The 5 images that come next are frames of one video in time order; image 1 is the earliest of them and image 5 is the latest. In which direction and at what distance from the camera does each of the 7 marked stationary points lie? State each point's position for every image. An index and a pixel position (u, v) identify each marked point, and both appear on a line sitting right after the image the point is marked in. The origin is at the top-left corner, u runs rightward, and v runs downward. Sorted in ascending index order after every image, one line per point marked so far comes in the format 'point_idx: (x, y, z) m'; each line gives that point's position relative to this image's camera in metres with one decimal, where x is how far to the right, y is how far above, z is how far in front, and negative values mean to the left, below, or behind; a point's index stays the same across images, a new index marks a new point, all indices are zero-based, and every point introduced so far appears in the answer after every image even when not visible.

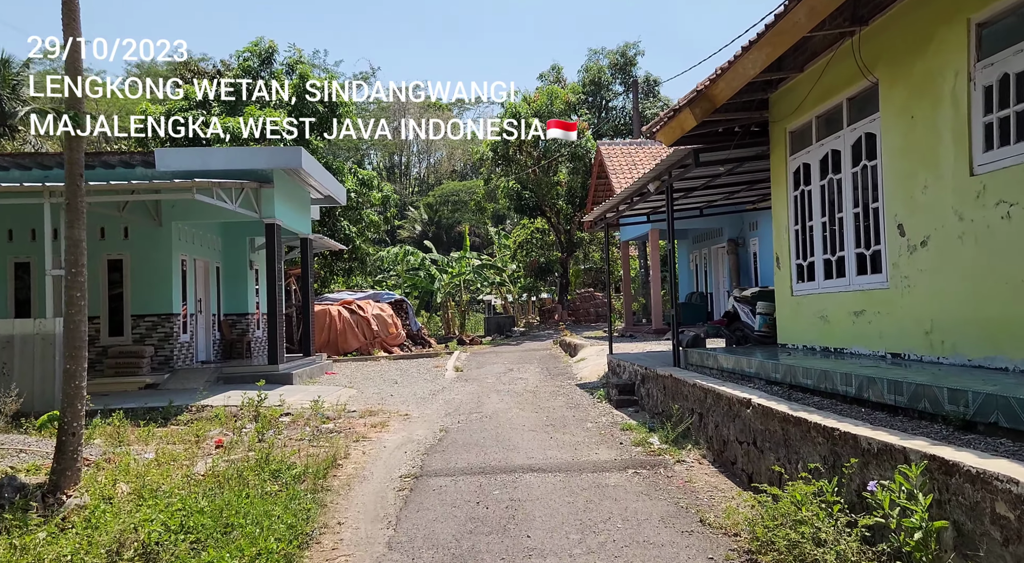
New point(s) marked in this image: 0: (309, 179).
0: (-3.7, +1.9, +17.7) m
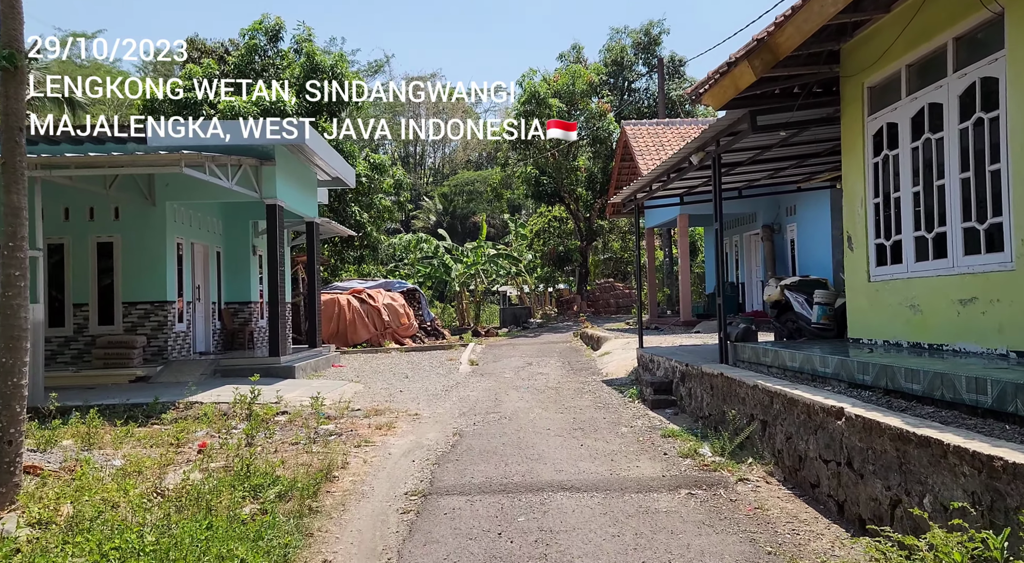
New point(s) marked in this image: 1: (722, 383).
0: (-3.3, +2.1, +16.5) m
1: (+1.7, -0.8, +7.8) m
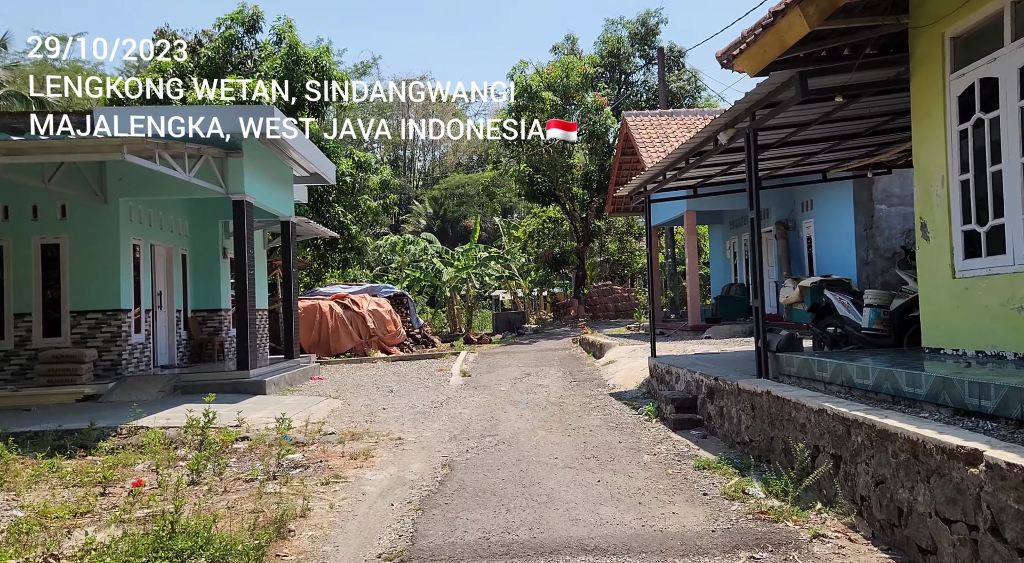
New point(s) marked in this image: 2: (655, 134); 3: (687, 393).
0: (-3.4, +2.0, +15.1) m
1: (+1.7, -0.8, +6.4) m
2: (+2.8, +2.8, +18.8) m
3: (+1.6, -1.0, +8.9) m
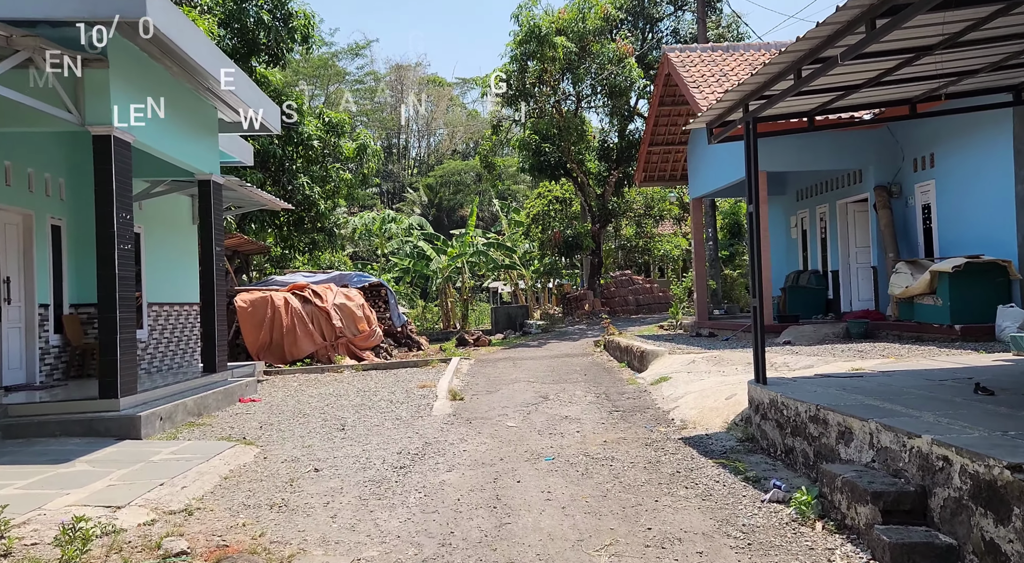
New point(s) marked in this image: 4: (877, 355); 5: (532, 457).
0: (-3.3, +2.2, +10.5) m
1: (+1.8, -0.7, +1.8) m
2: (+2.9, +3.1, +14.2) m
3: (+1.7, -0.9, +4.3) m
4: (+3.6, -0.7, +9.7) m
5: (+0.1, -1.3, +7.1) m
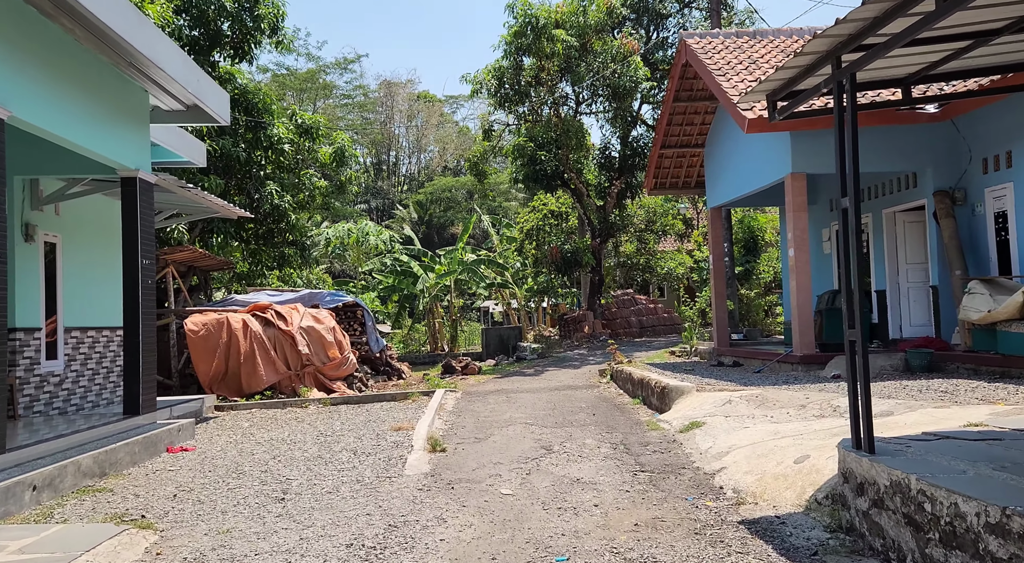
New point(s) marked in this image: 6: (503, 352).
0: (-3.3, +2.0, +8.3) m
1: (+1.9, -0.7, -0.3) m
2: (+2.8, +2.8, +12.1) m
3: (+1.7, -1.0, +2.2) m
4: (+3.6, -0.9, +7.5) m
5: (+0.1, -1.4, +4.9) m
6: (-0.2, -1.5, +20.0) m
